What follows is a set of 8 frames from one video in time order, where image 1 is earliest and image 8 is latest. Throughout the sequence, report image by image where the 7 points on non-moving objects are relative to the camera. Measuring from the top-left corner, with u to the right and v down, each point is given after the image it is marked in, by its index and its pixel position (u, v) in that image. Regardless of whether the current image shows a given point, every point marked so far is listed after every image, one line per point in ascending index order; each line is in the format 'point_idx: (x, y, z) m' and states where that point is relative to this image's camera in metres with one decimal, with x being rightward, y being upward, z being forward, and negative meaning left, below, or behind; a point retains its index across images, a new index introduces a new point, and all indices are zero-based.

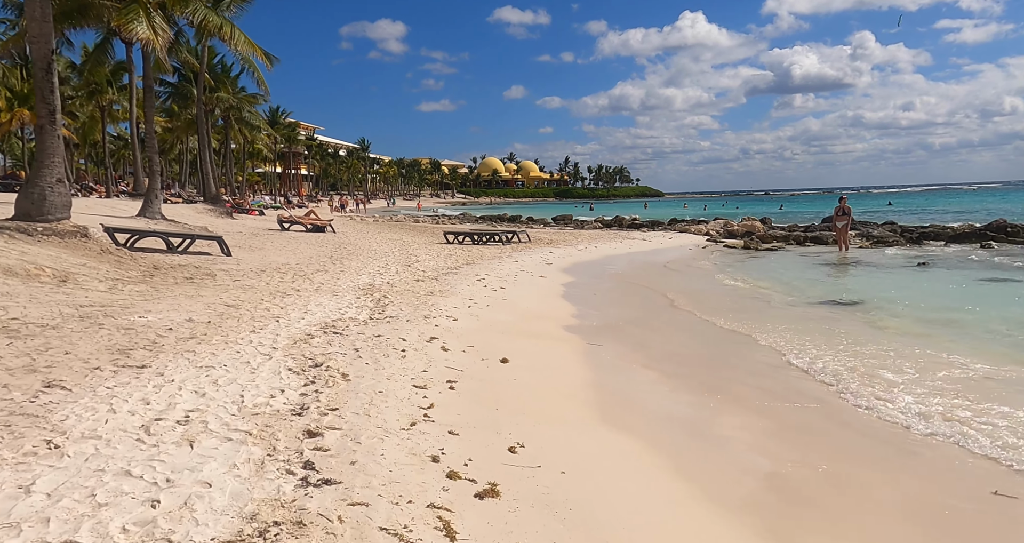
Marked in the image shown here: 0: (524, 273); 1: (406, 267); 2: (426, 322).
0: (+0.3, 0.0, +18.3) m
1: (-2.7, +0.1, +17.3) m
2: (-1.2, -0.7, +10.2) m
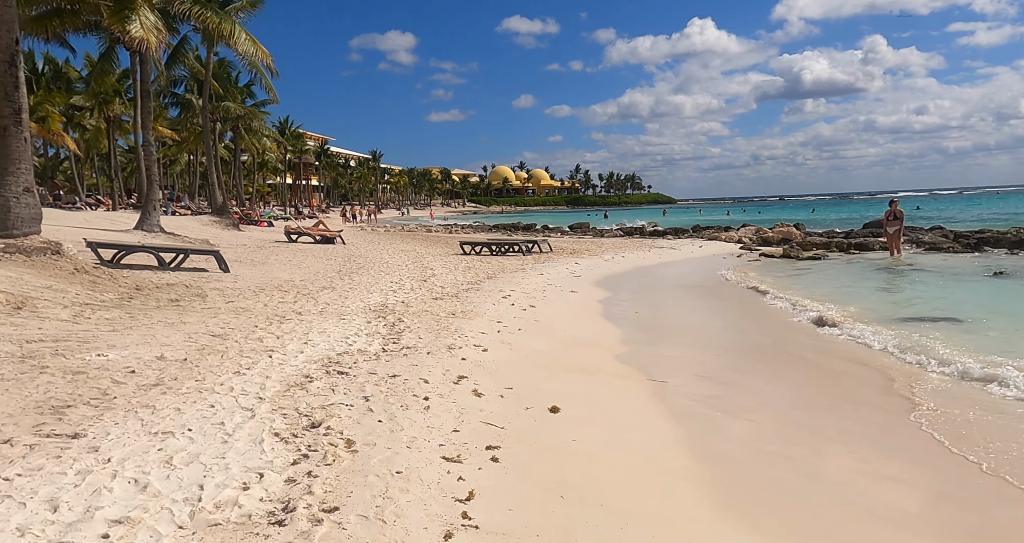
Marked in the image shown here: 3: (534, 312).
0: (+0.9, -0.4, +16.5) m
1: (-2.0, -0.2, +15.6) m
2: (-0.7, -1.0, +8.5) m
3: (+0.4, -0.7, +12.7) m
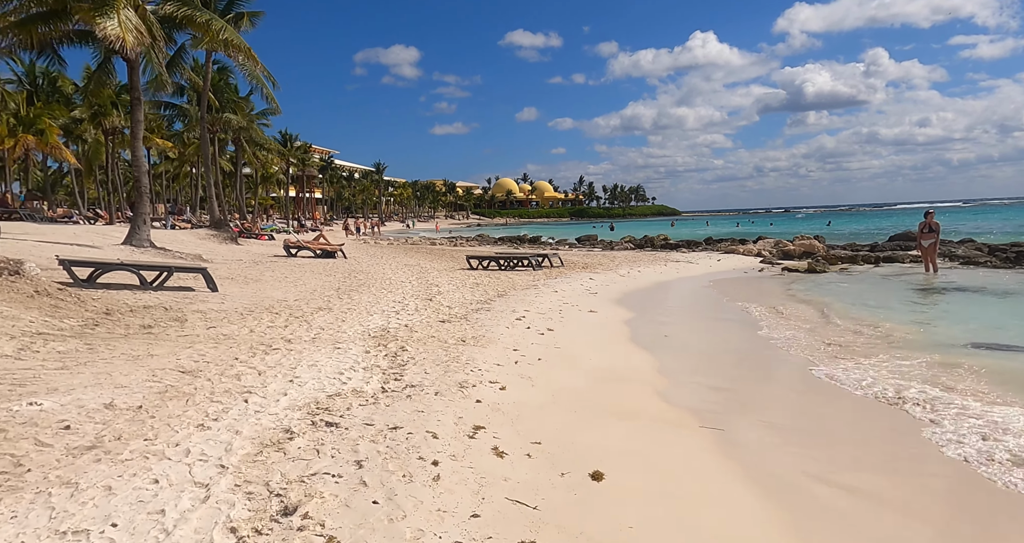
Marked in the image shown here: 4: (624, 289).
0: (+1.2, -0.8, +15.2) m
1: (-1.8, -0.6, +14.3) m
2: (-0.5, -1.3, +7.2) m
3: (+0.7, -1.1, +11.4) m
4: (+3.0, -0.5, +19.2) m
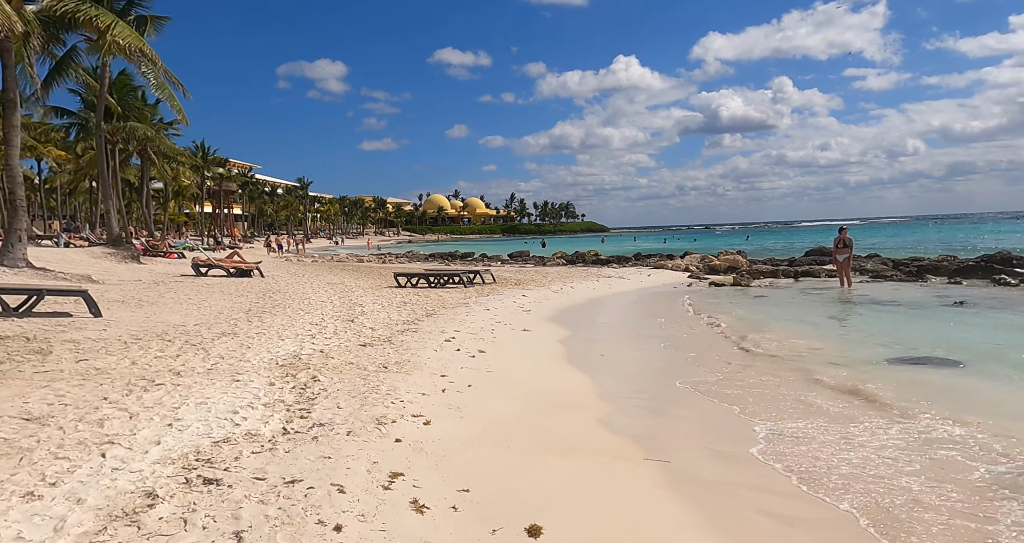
0: (-0.2, -1.1, +14.3) m
1: (-3.1, -1.0, +13.1) m
2: (-1.1, -1.4, +6.2) m
3: (-0.4, -1.3, +10.4) m
4: (+1.1, -0.9, +18.5) m
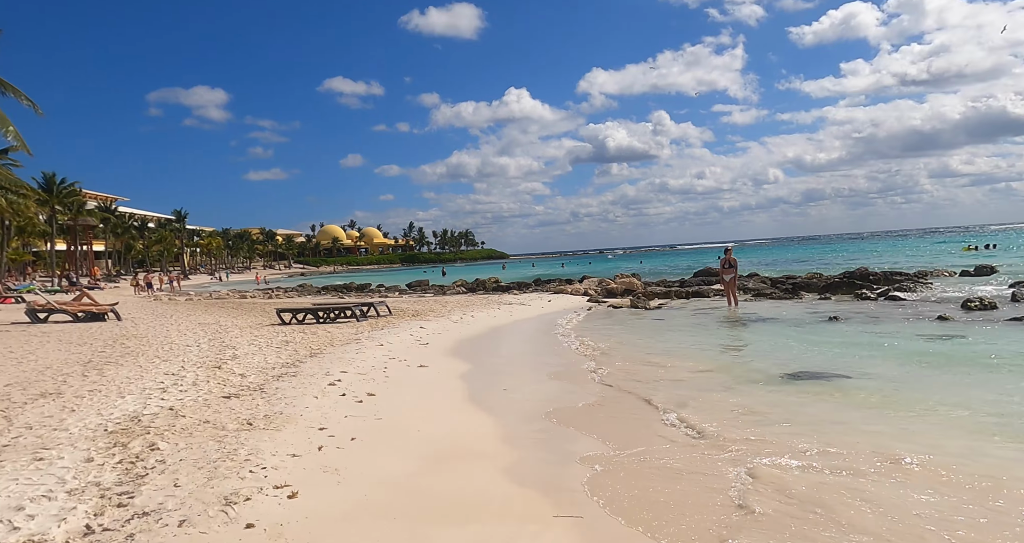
0: (-2.2, -1.7, +13.0) m
1: (-4.9, -1.6, +11.4) m
2: (-1.9, -1.7, +4.8) m
3: (-1.8, -1.7, +9.1) m
4: (-1.4, -1.6, +17.4) m
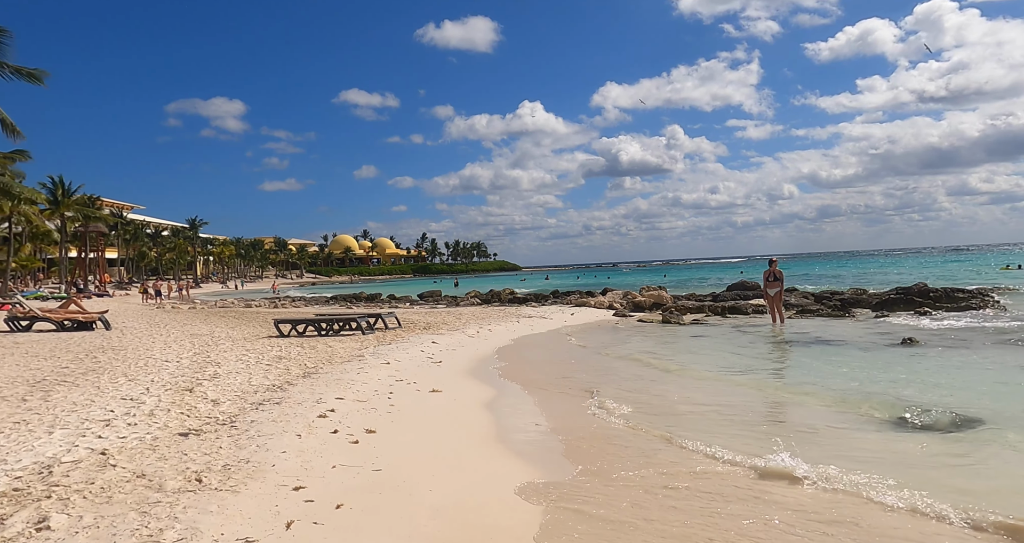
0: (-1.7, -1.8, +11.0) m
1: (-4.4, -1.6, +9.4) m
2: (-1.6, -1.6, +2.8) m
3: (-1.4, -1.8, +7.1) m
4: (-0.9, -1.8, +15.3) m
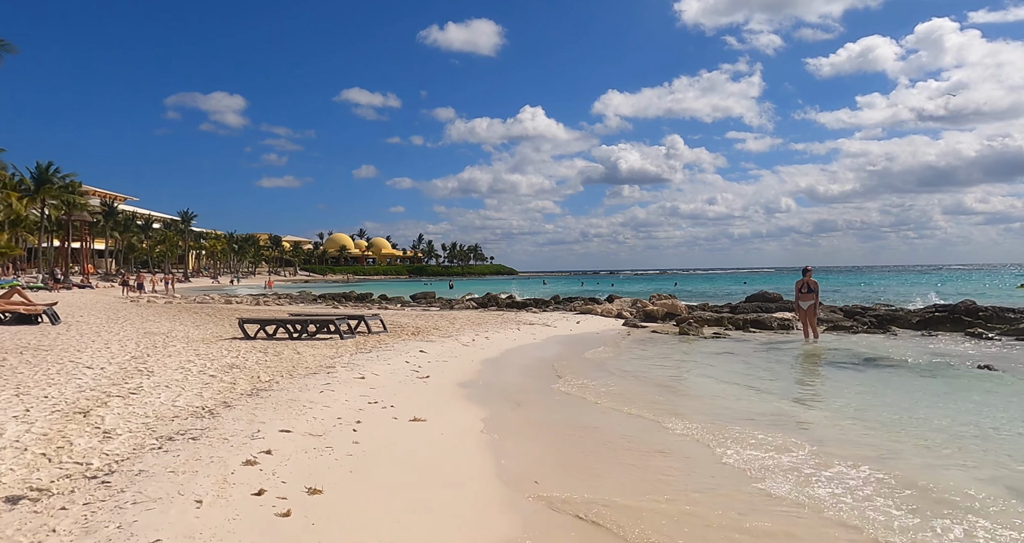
0: (-1.7, -1.7, +8.5) m
1: (-4.4, -1.4, +6.9) m
2: (-1.5, -1.5, +0.2) m
3: (-1.3, -1.7, +4.6) m
4: (-0.9, -1.8, +12.8) m
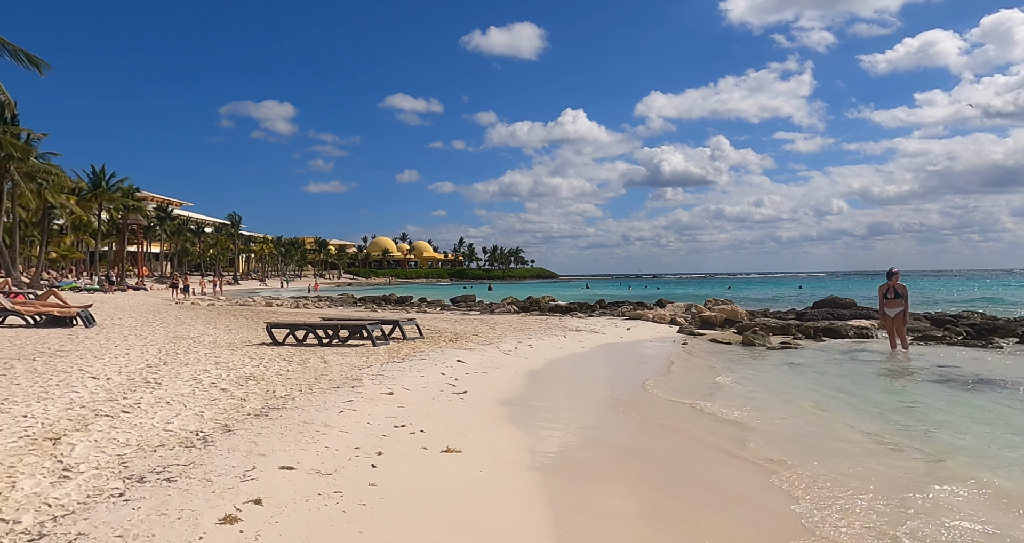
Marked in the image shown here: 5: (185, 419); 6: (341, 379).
0: (-1.1, -1.7, +7.1) m
1: (-3.9, -1.4, +5.7) m
2: (-1.4, -1.4, -1.1) m
3: (-1.0, -1.6, +3.2) m
4: (-0.1, -1.8, +11.3) m
5: (-3.5, -1.5, +7.5) m
6: (-2.6, -1.6, +10.7) m
